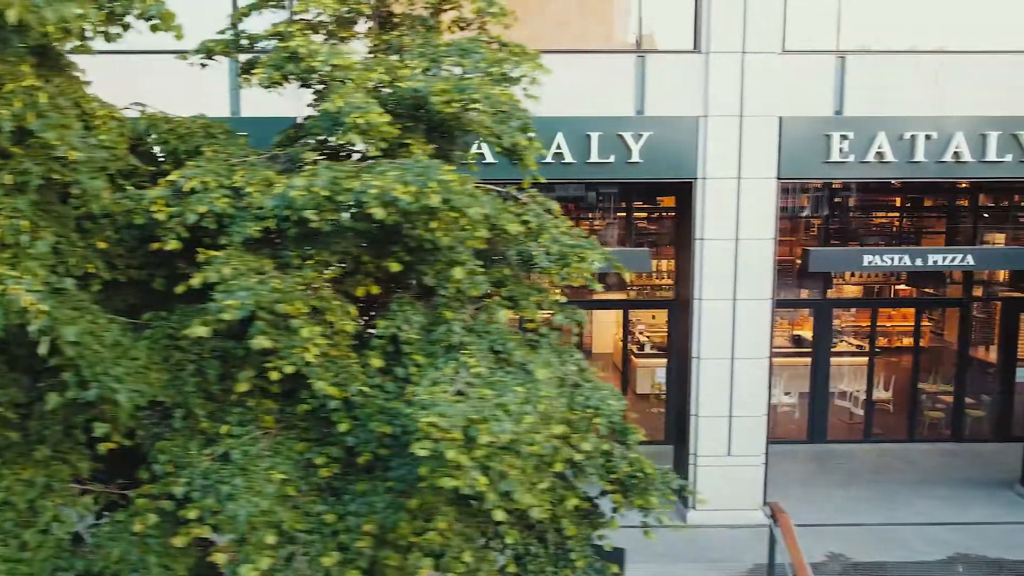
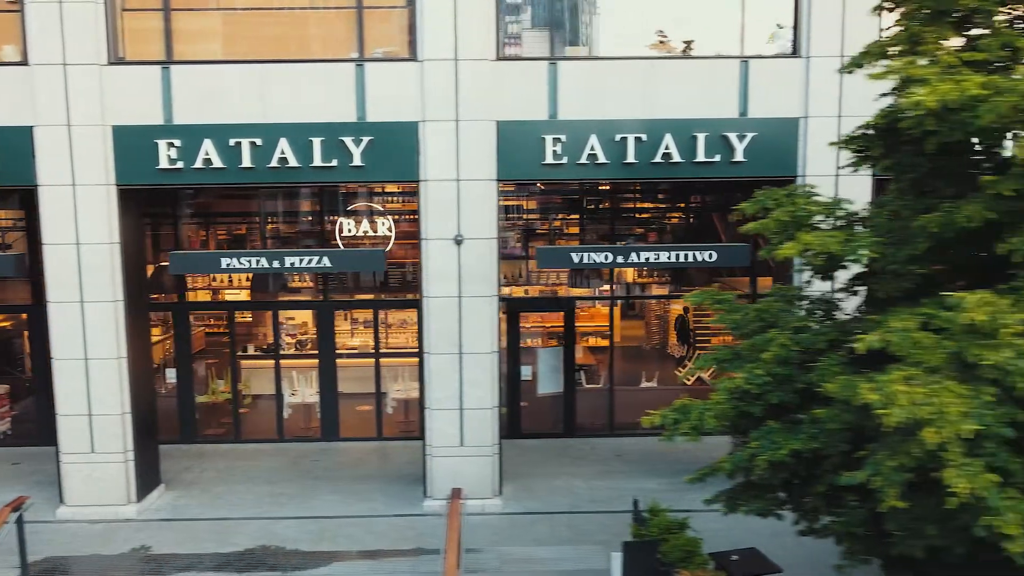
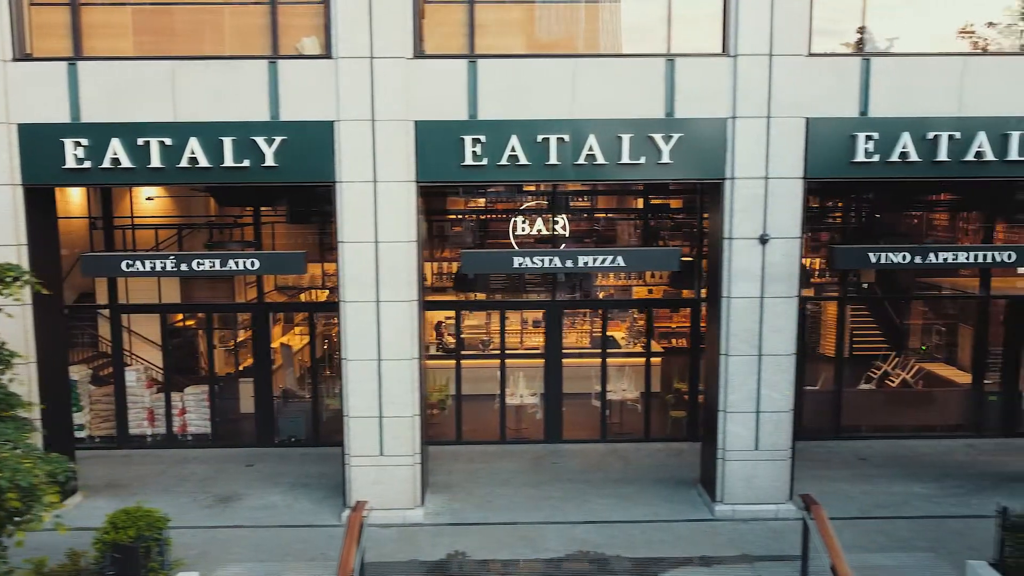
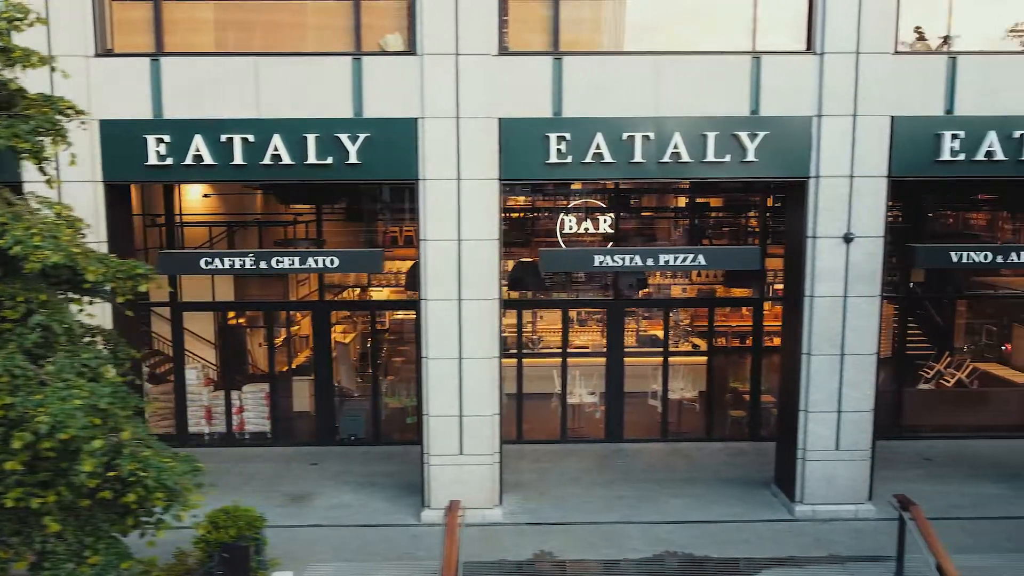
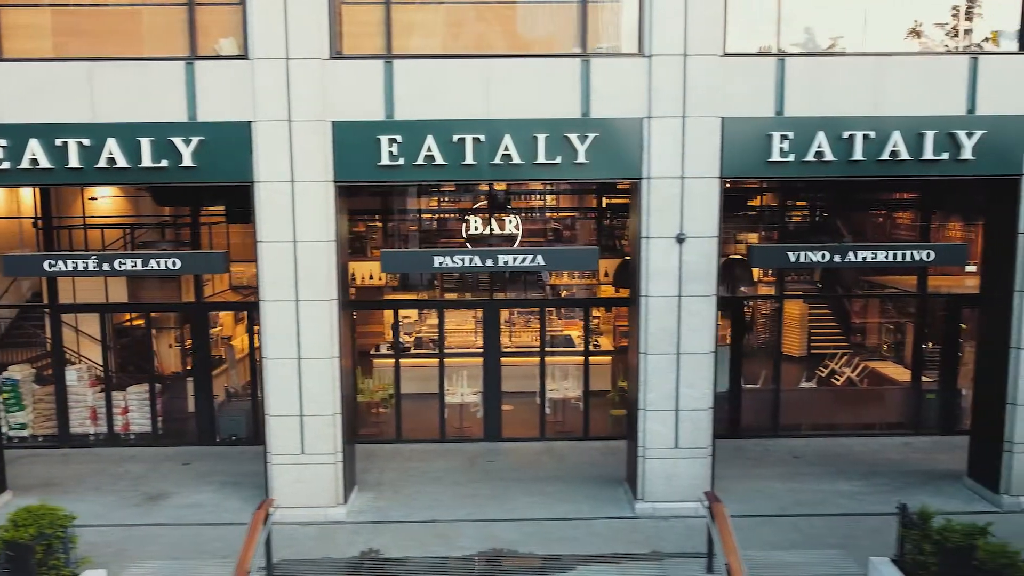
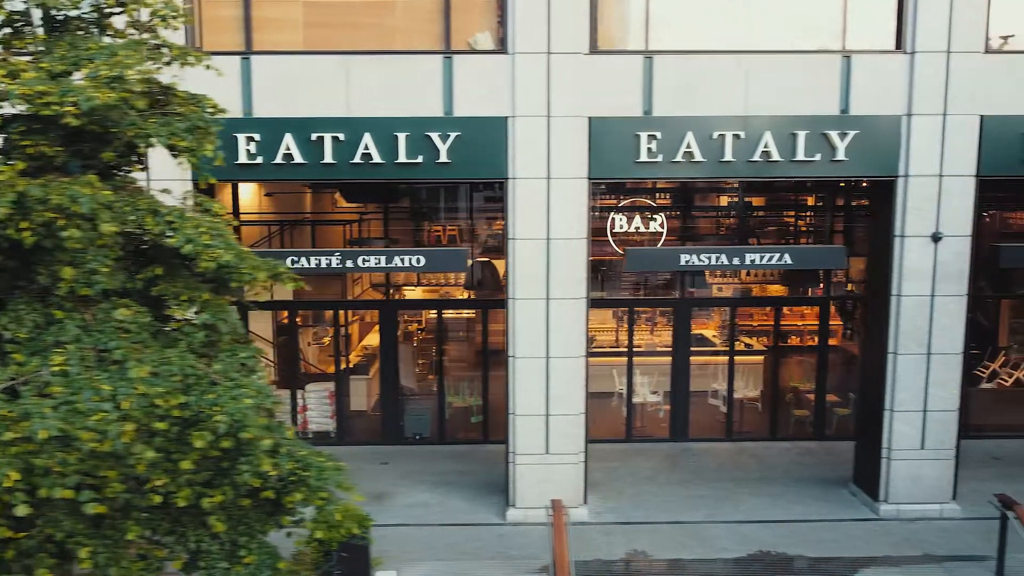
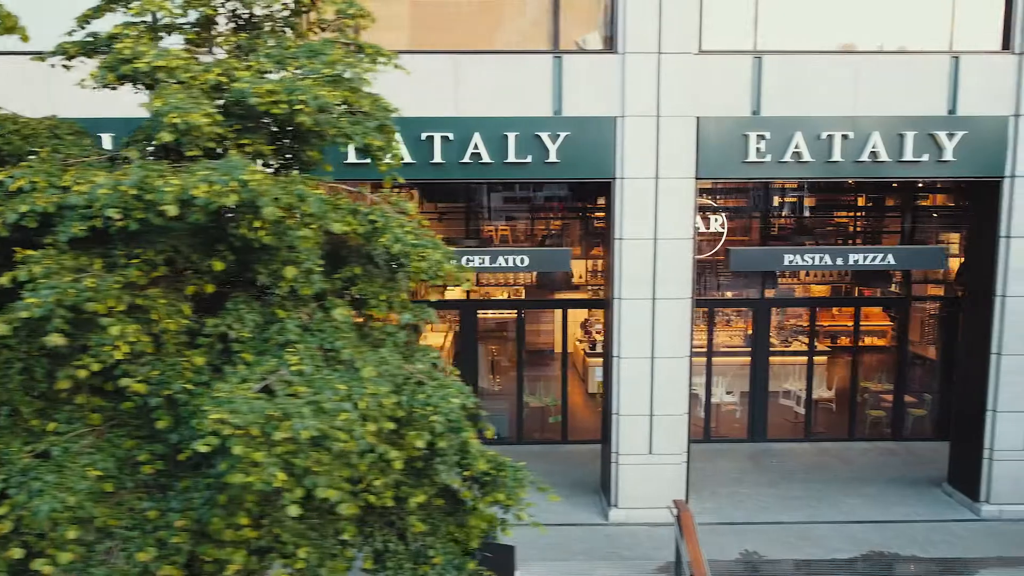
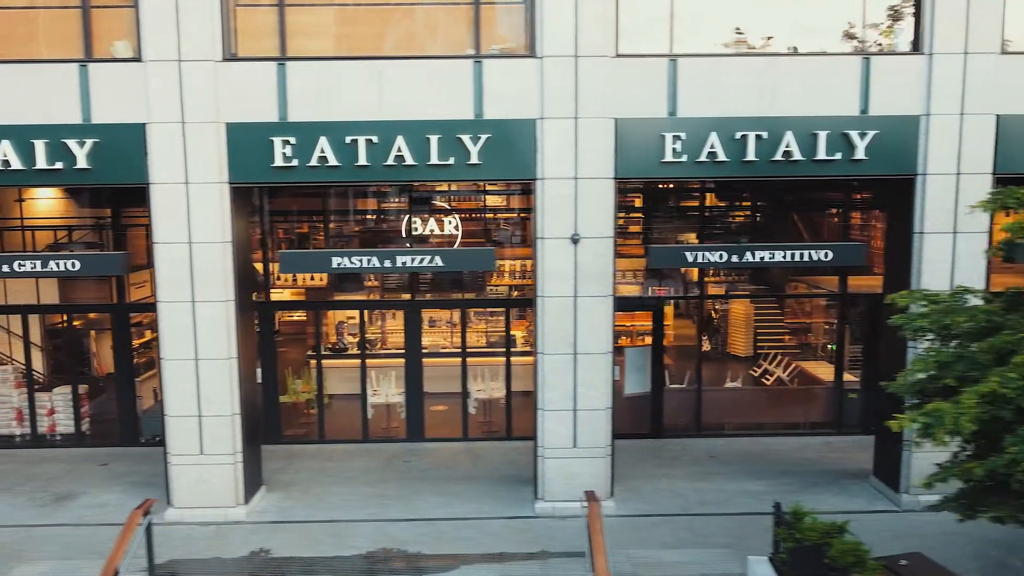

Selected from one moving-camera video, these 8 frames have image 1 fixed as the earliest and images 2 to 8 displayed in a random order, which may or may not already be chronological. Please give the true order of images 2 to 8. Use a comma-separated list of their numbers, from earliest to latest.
7, 6, 4, 3, 5, 8, 2
